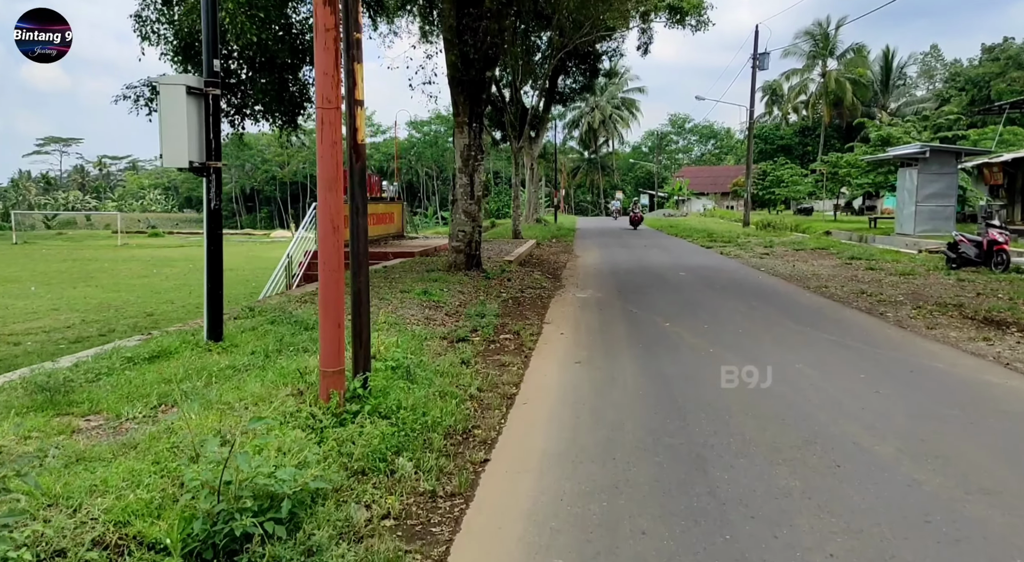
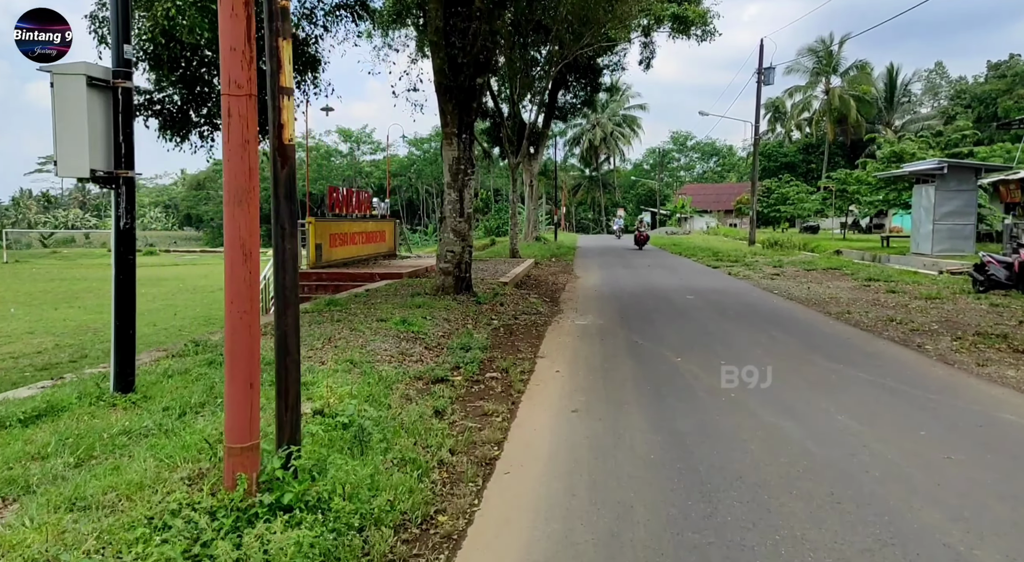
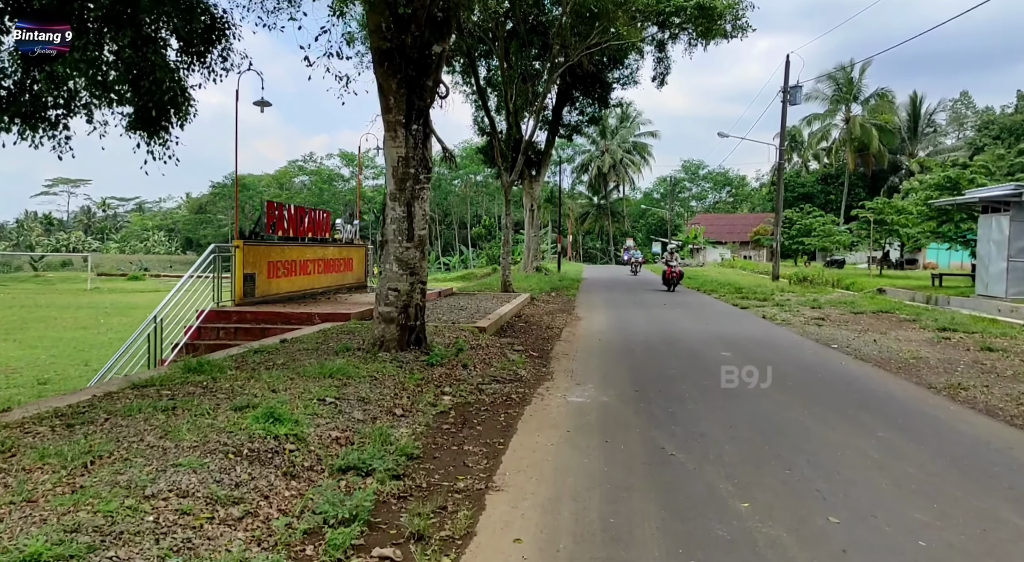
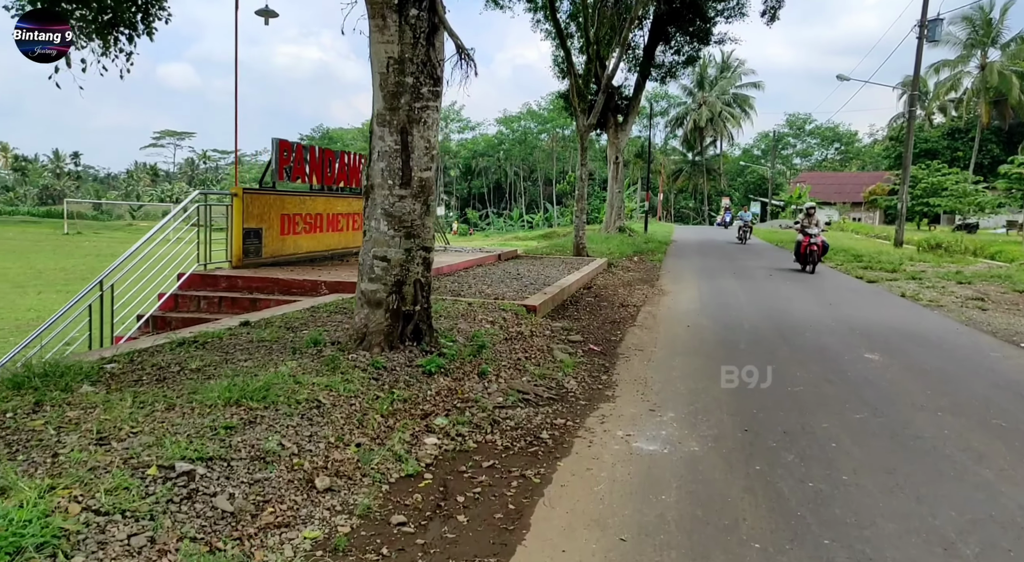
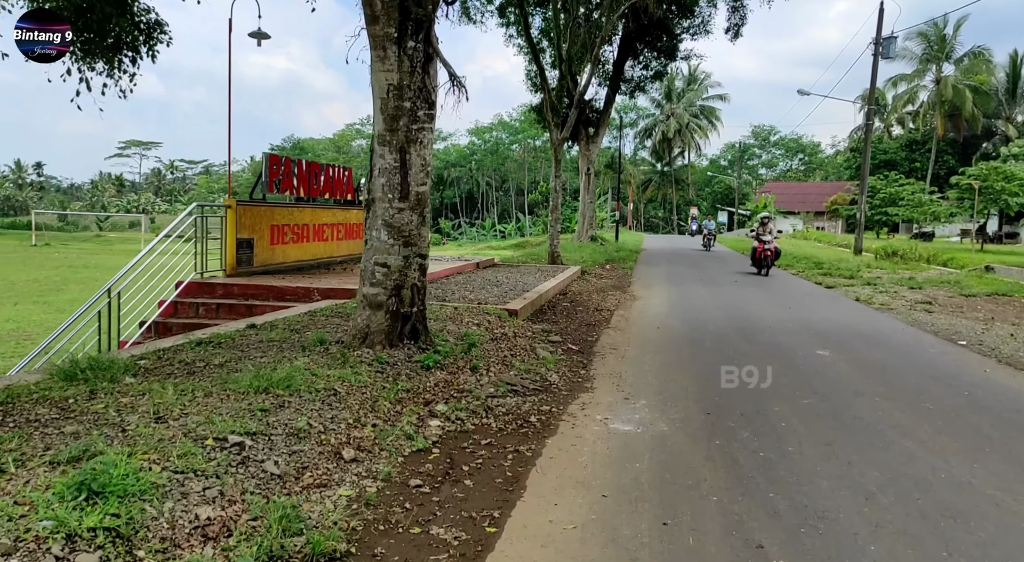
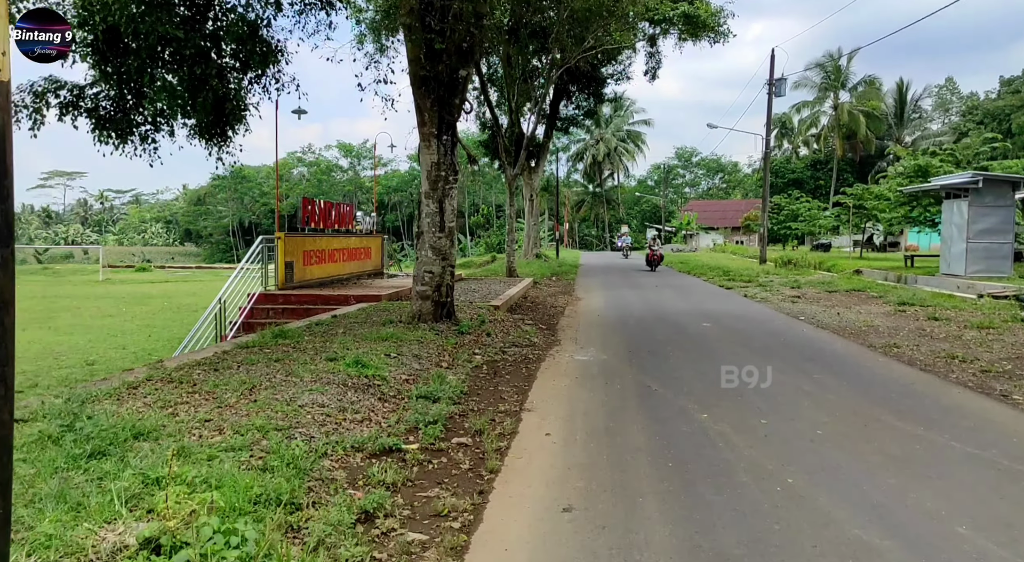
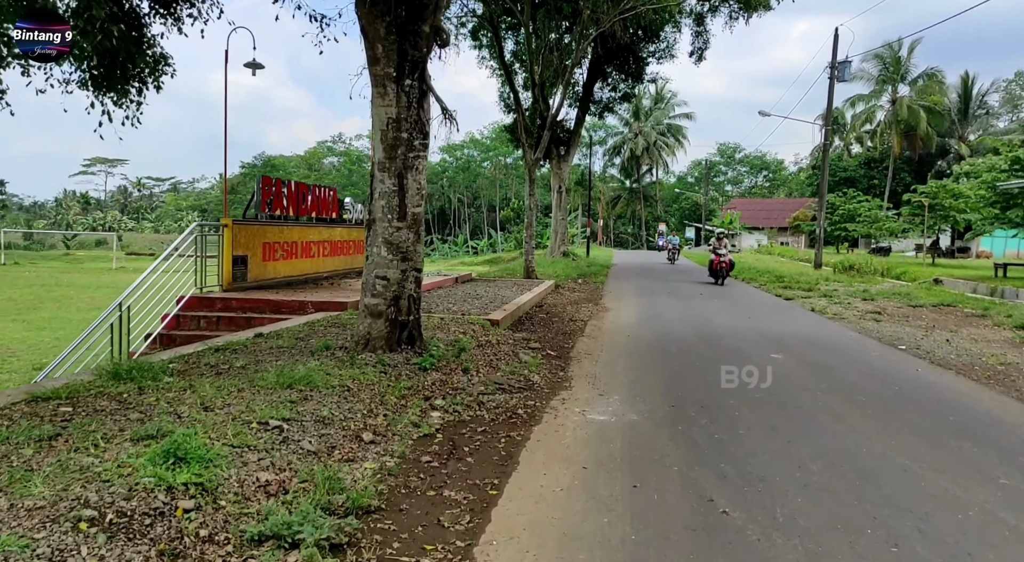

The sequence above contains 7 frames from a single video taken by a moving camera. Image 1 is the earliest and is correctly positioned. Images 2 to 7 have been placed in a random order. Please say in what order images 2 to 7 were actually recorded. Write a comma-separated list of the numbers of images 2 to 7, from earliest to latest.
2, 6, 3, 7, 5, 4
